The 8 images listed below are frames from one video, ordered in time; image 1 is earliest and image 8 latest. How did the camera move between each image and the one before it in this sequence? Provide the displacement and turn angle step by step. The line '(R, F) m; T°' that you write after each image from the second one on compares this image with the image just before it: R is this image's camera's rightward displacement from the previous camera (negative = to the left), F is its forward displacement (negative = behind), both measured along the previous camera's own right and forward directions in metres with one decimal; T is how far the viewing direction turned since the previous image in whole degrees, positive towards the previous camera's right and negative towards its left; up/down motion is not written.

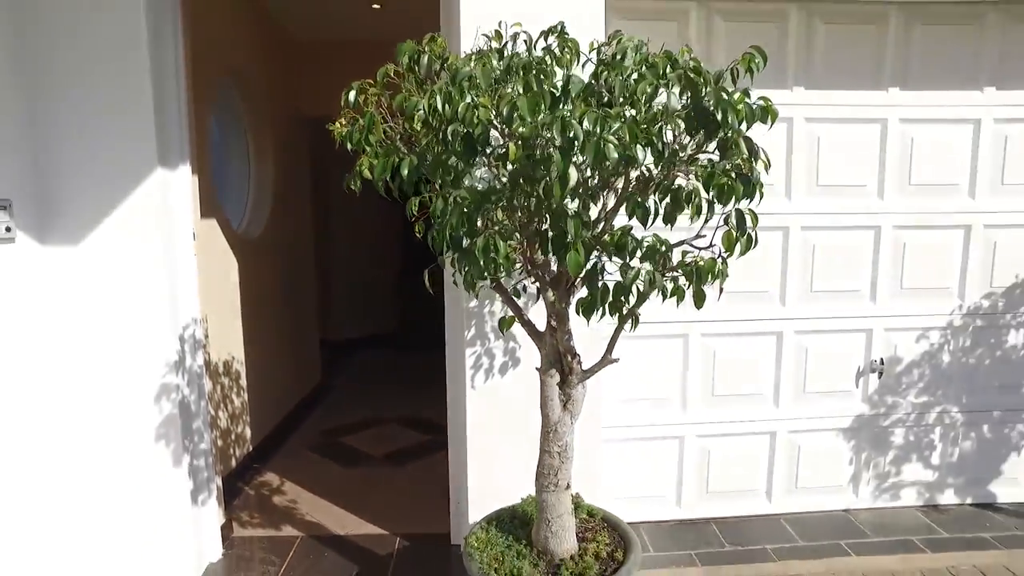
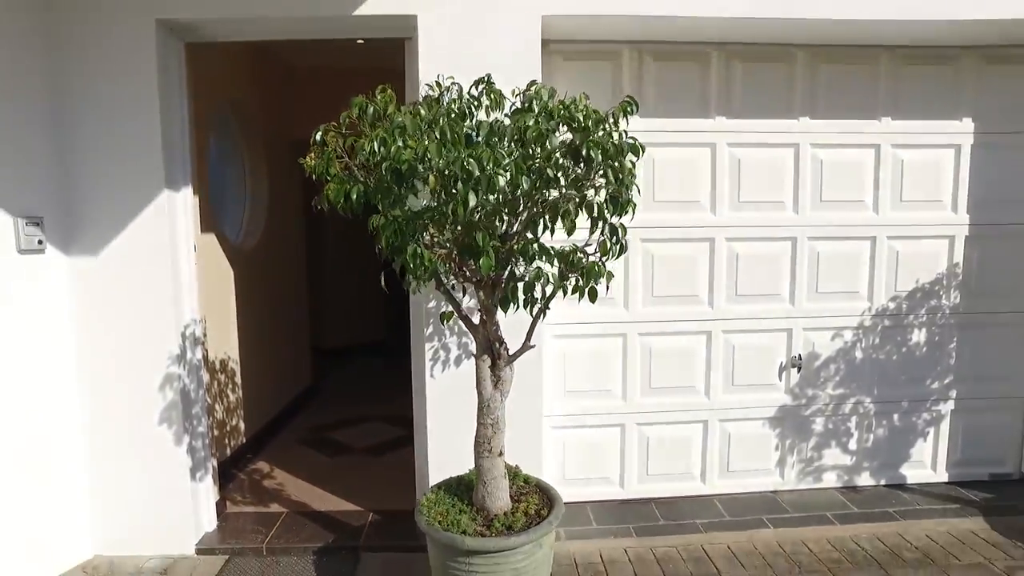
(+0.2, -0.4) m; 0°
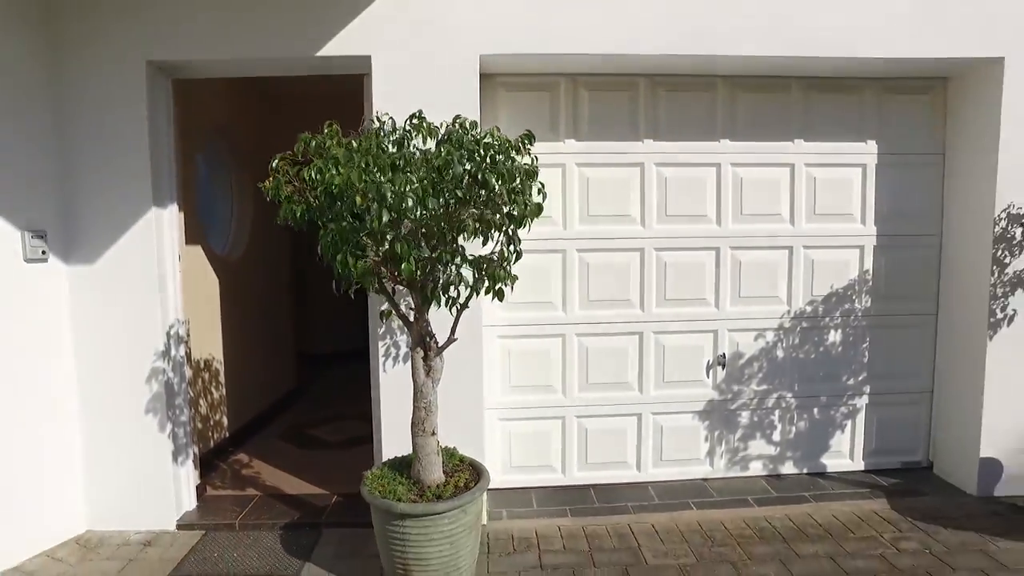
(+0.3, -0.4) m; -1°
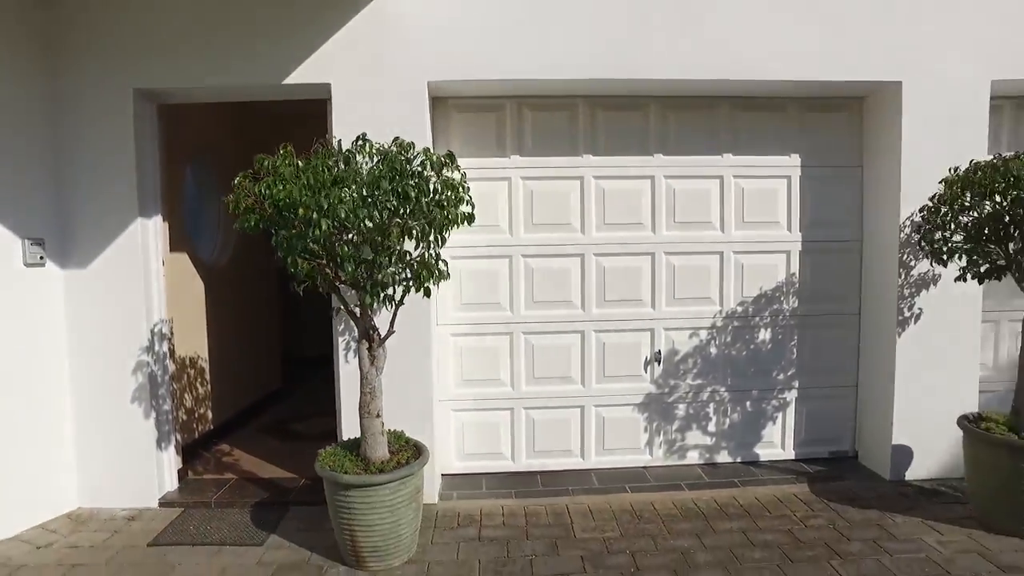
(+0.4, -0.3) m; -1°
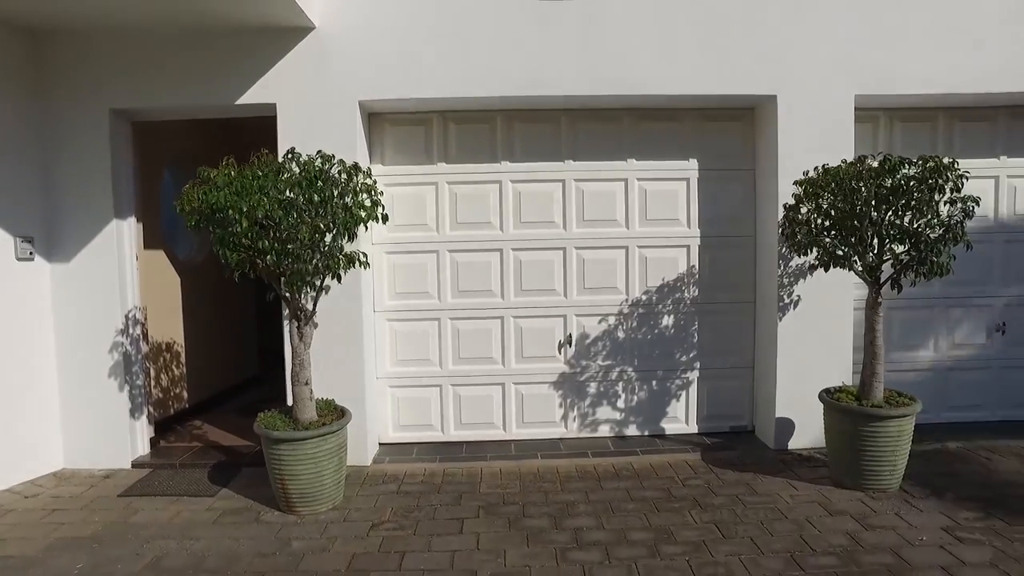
(+0.6, -0.5) m; -1°
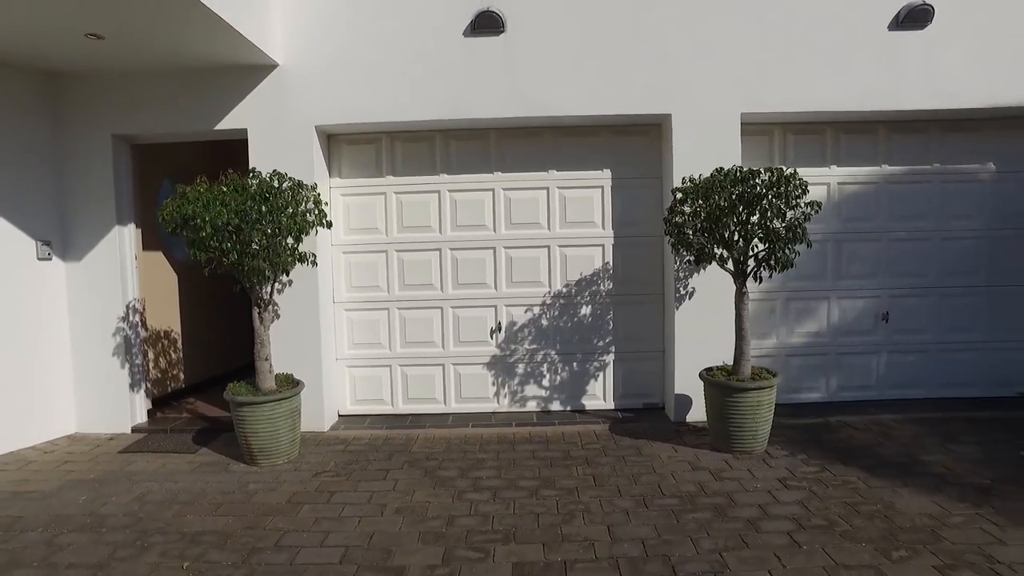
(+0.7, -0.7) m; -2°
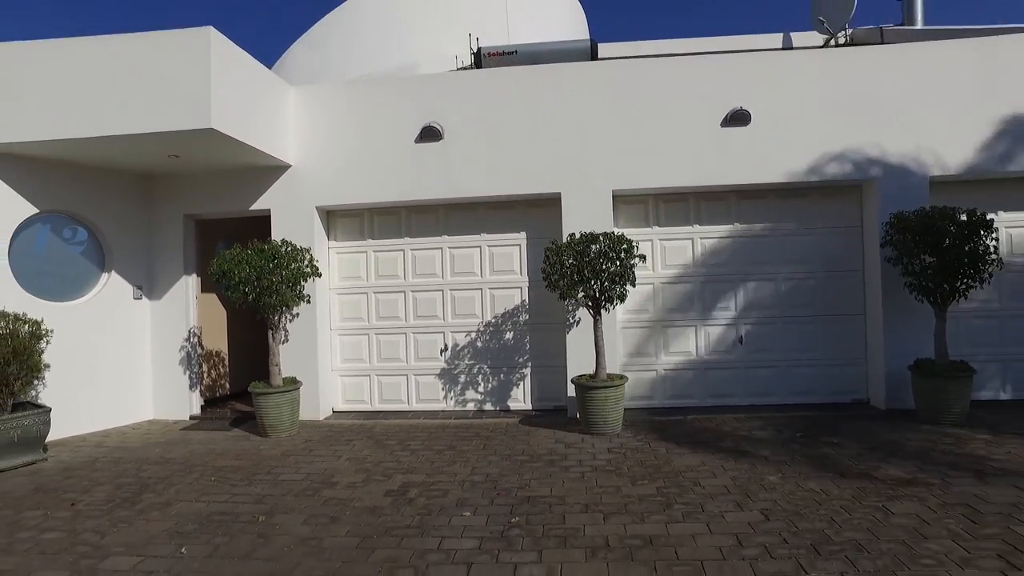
(+1.3, -1.8) m; -5°
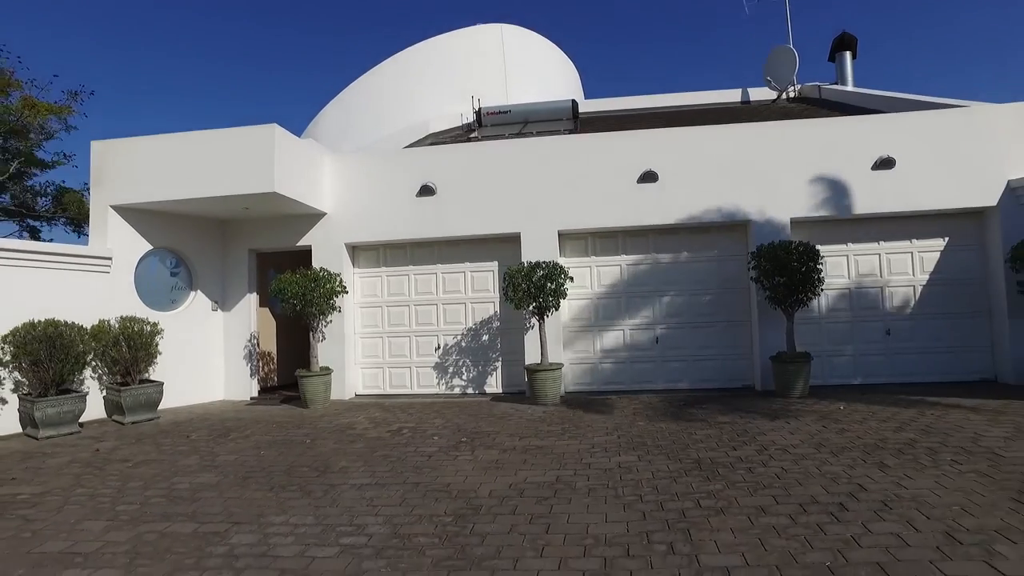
(+0.8, -2.4) m; -3°
